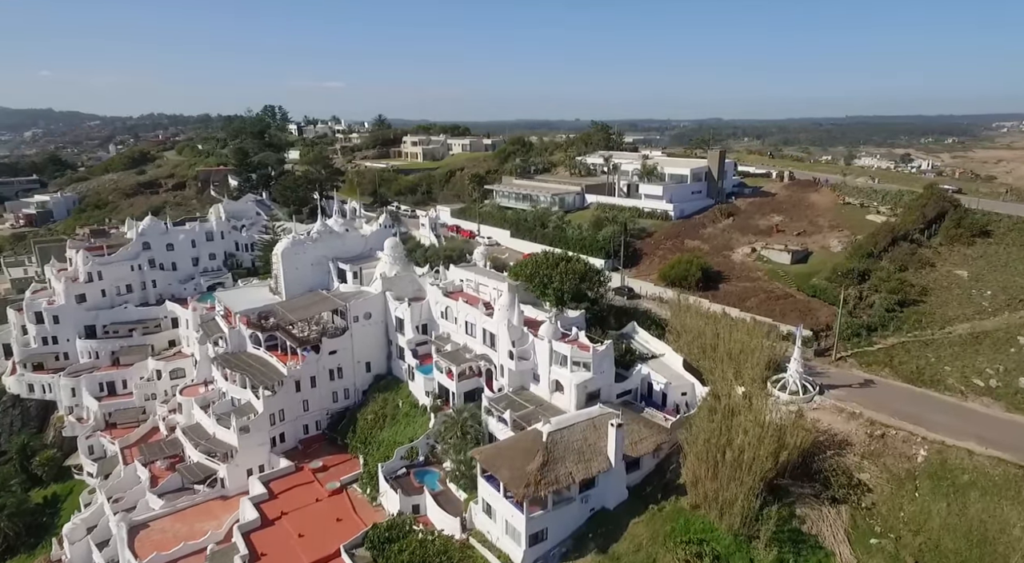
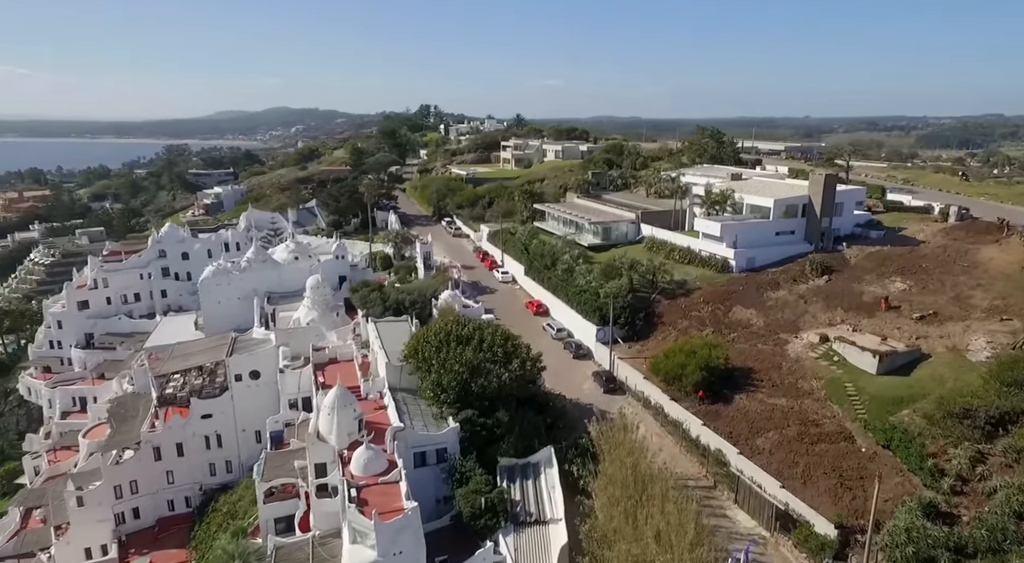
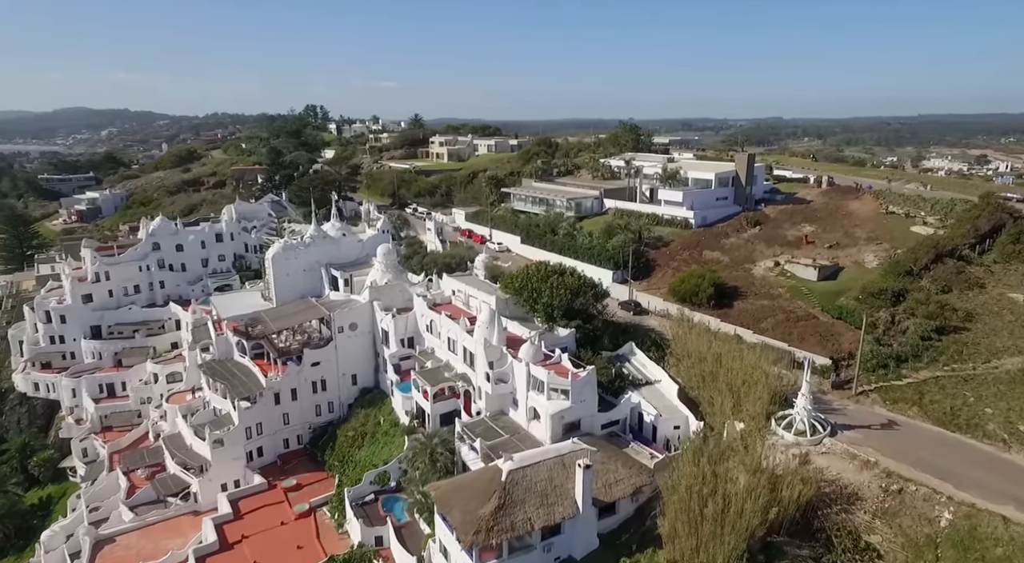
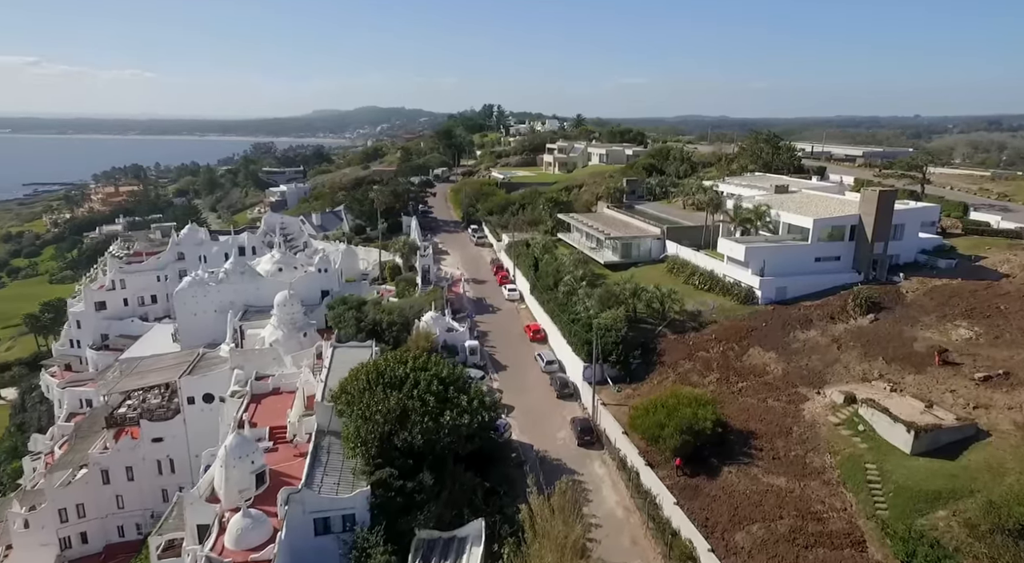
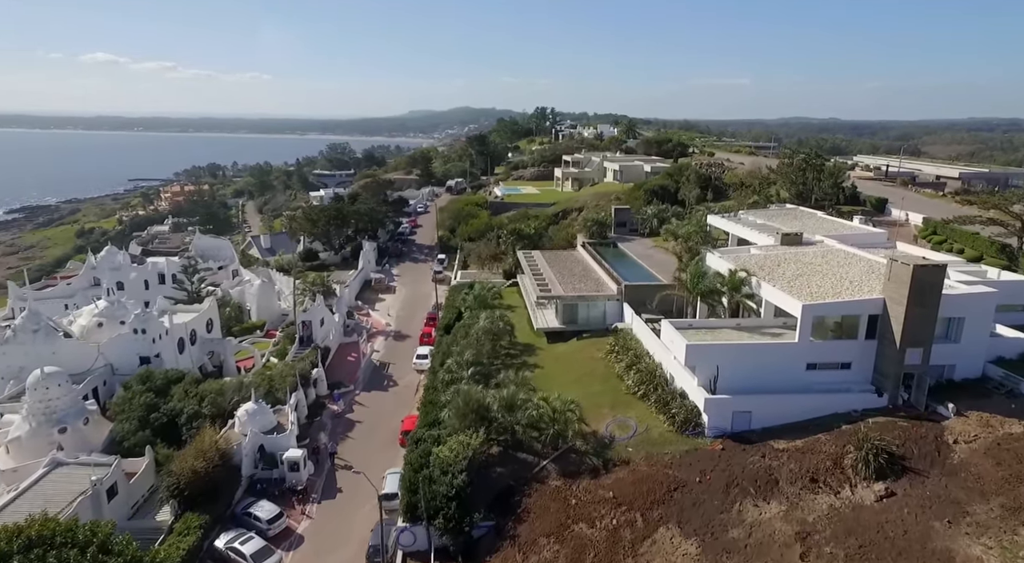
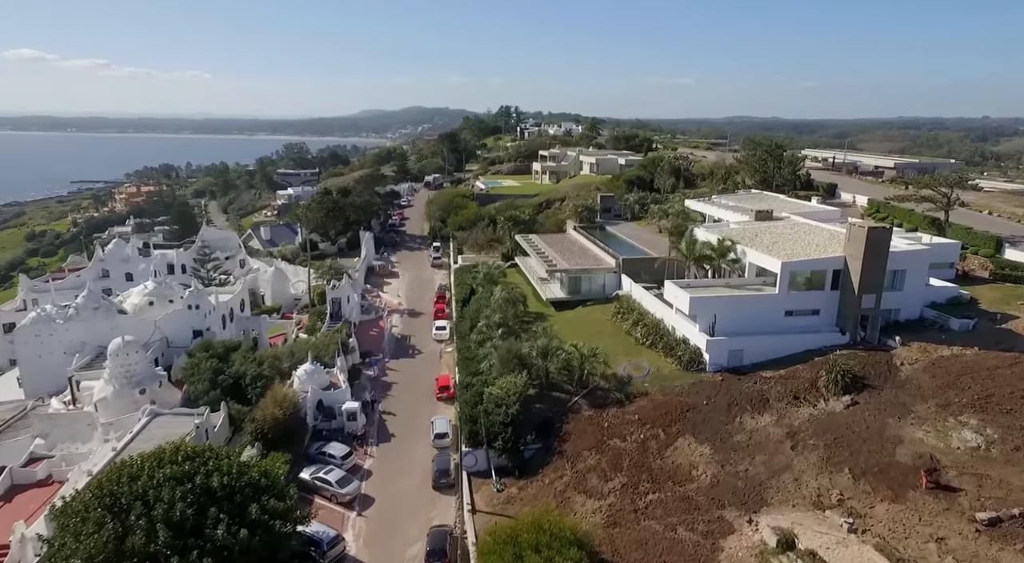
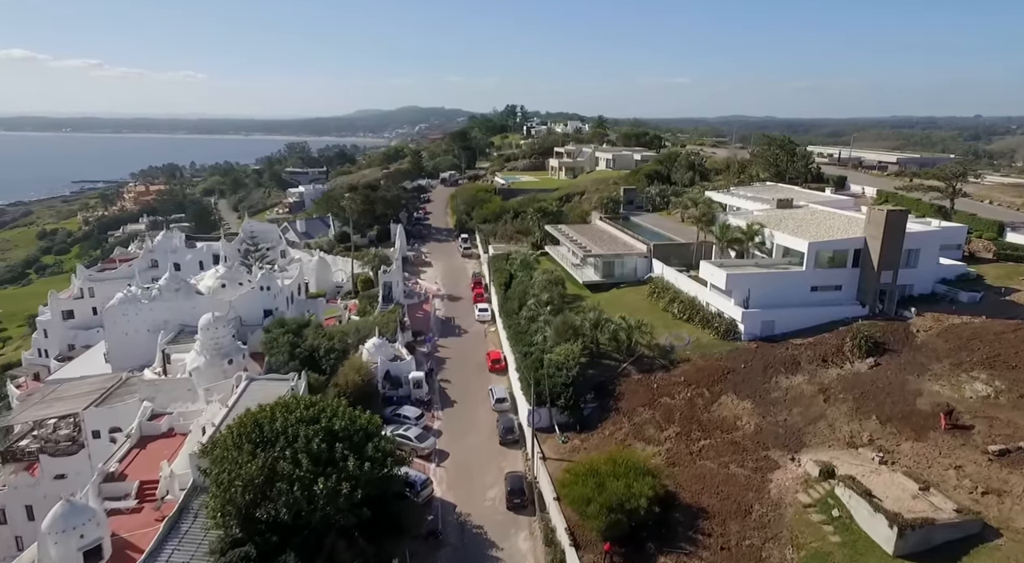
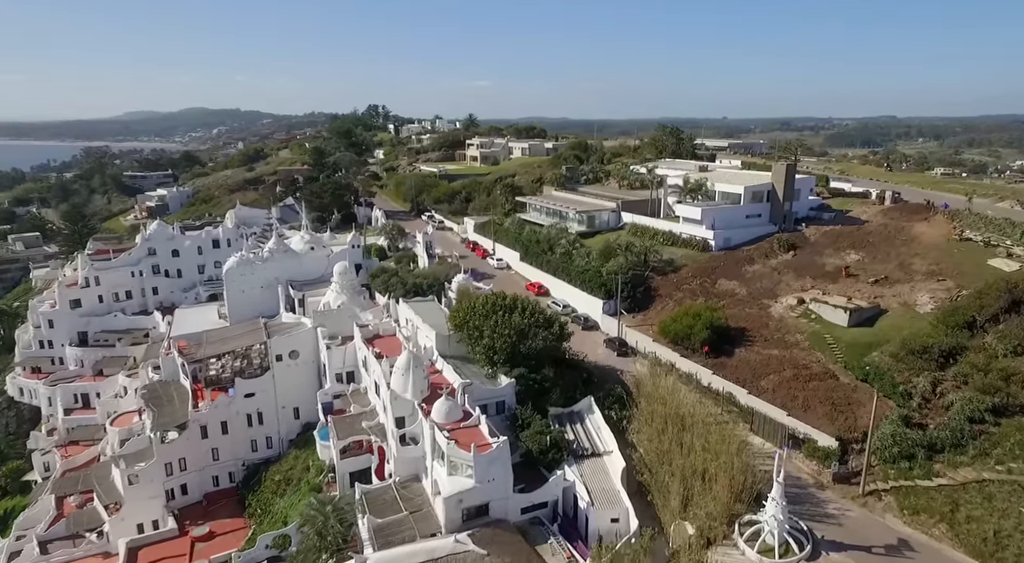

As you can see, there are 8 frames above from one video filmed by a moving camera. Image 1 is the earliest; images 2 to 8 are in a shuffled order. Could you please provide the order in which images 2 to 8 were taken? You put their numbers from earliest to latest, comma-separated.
3, 8, 2, 4, 7, 6, 5
